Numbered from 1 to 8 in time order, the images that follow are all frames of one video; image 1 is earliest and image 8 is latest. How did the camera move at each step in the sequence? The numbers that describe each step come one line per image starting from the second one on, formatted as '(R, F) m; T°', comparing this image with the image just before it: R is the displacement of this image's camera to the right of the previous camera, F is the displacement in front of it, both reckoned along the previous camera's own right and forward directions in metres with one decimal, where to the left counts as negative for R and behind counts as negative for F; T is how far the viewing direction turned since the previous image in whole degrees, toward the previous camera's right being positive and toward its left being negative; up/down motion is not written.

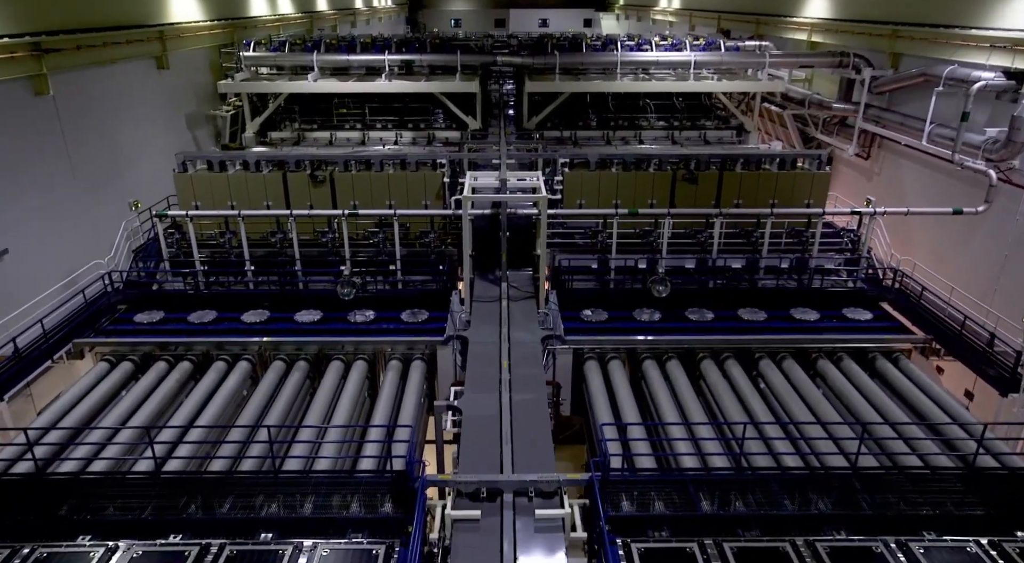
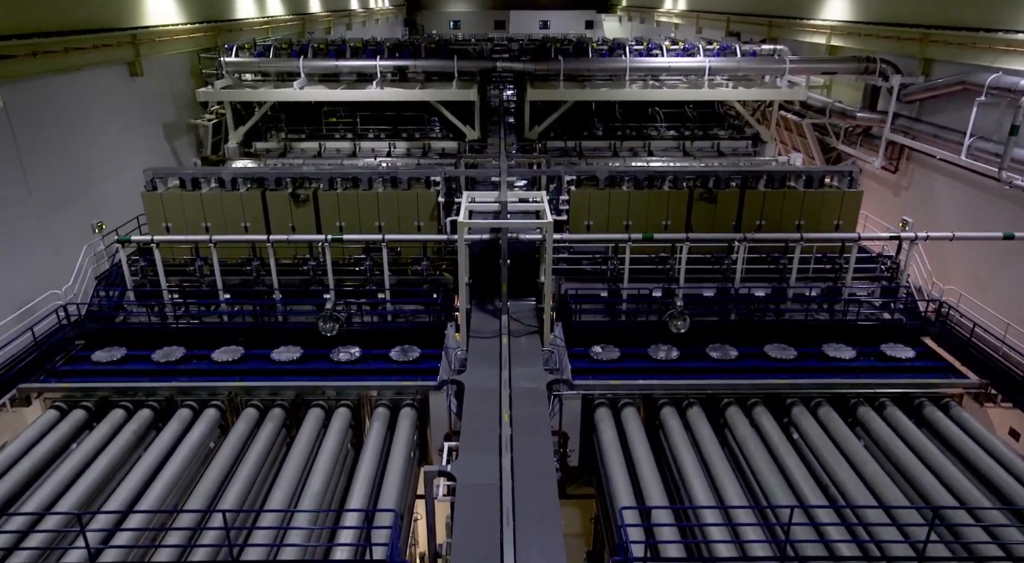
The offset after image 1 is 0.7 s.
(0.0, +0.7) m; 0°
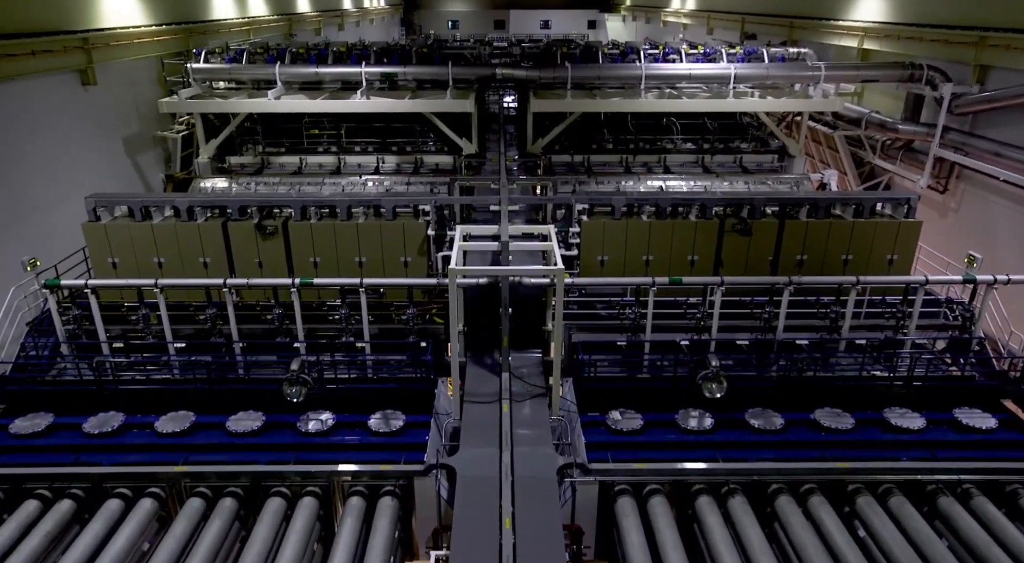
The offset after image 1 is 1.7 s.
(0.0, +1.0) m; 0°
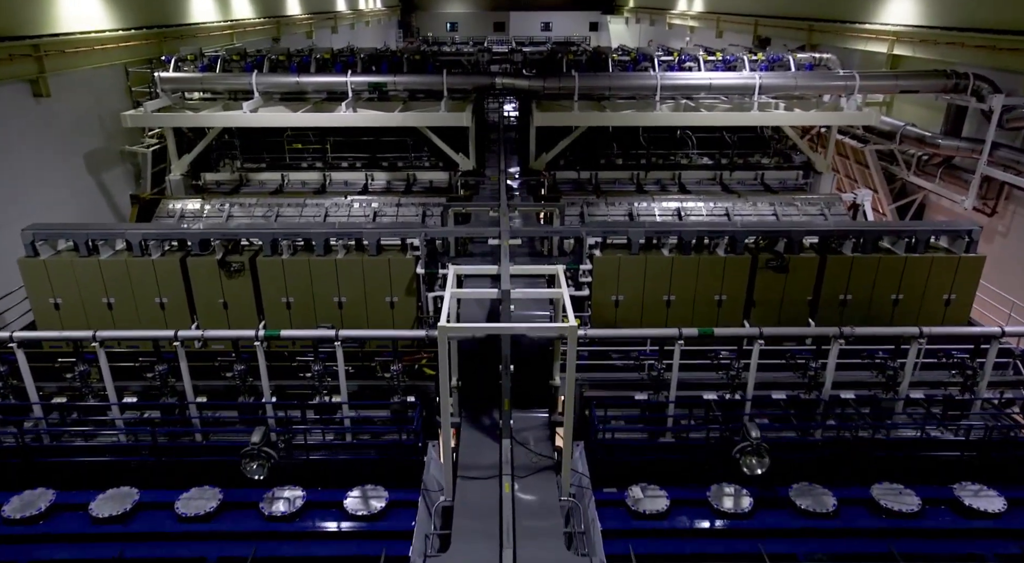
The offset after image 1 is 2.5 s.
(0.0, +0.8) m; 0°
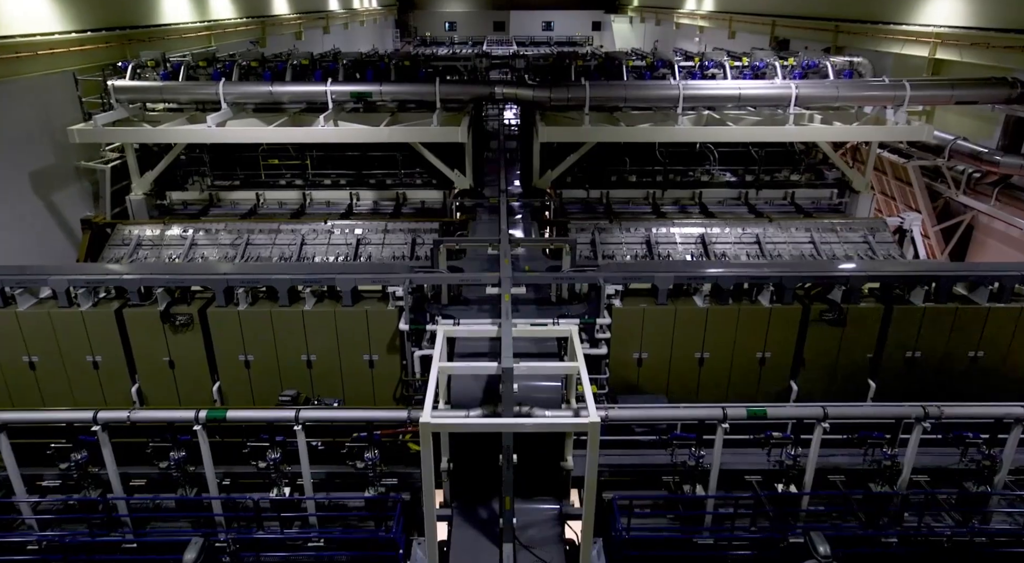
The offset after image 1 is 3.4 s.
(0.0, +0.9) m; 0°
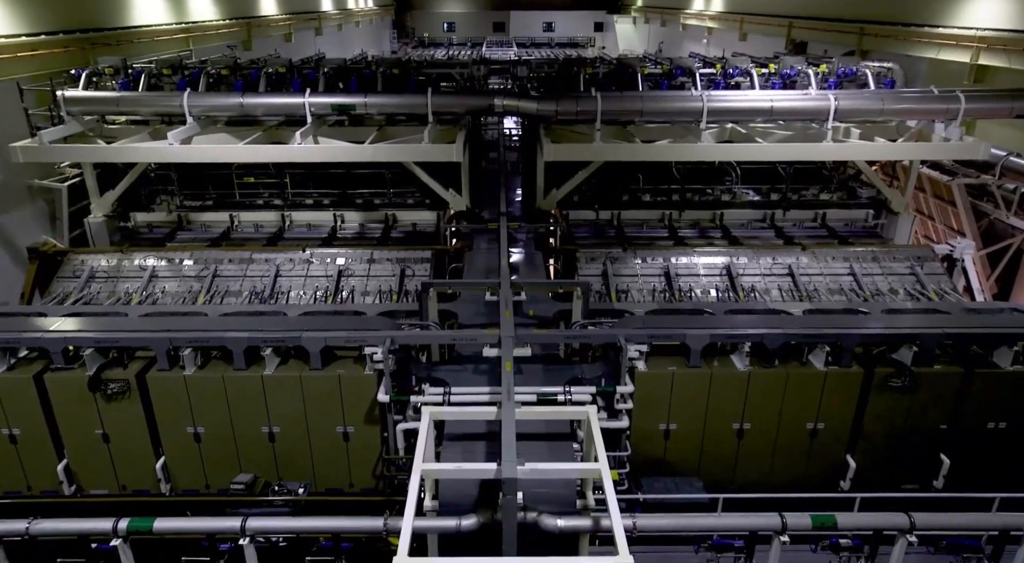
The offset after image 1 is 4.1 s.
(0.0, +0.7) m; 0°
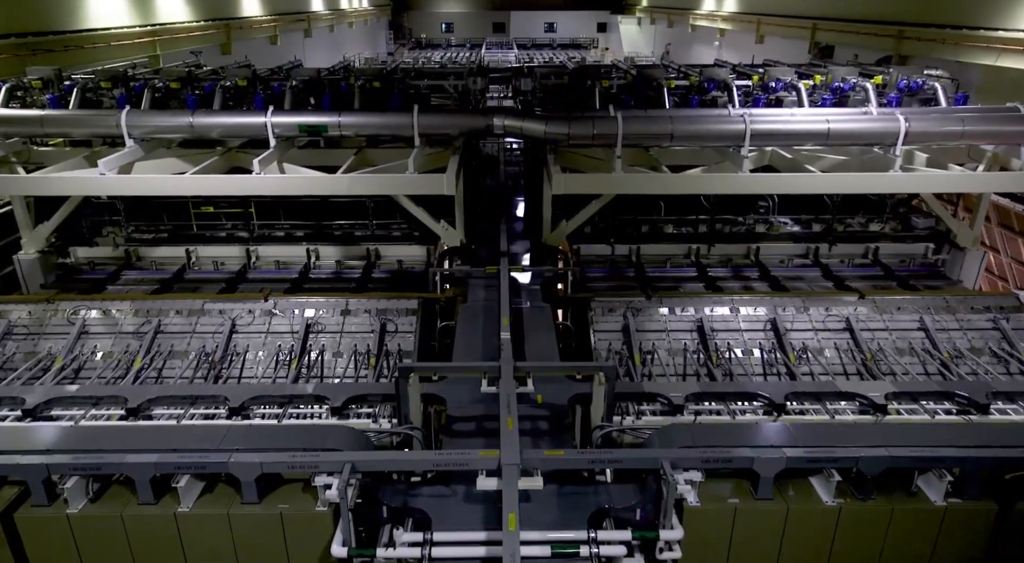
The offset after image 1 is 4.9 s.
(0.0, +1.0) m; 0°
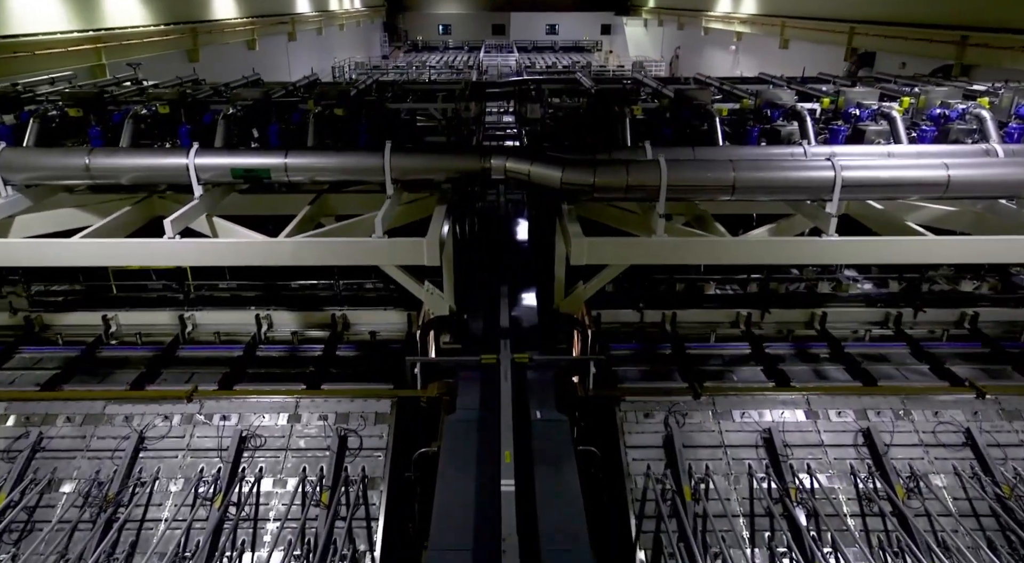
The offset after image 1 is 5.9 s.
(0.0, +1.2) m; 0°
